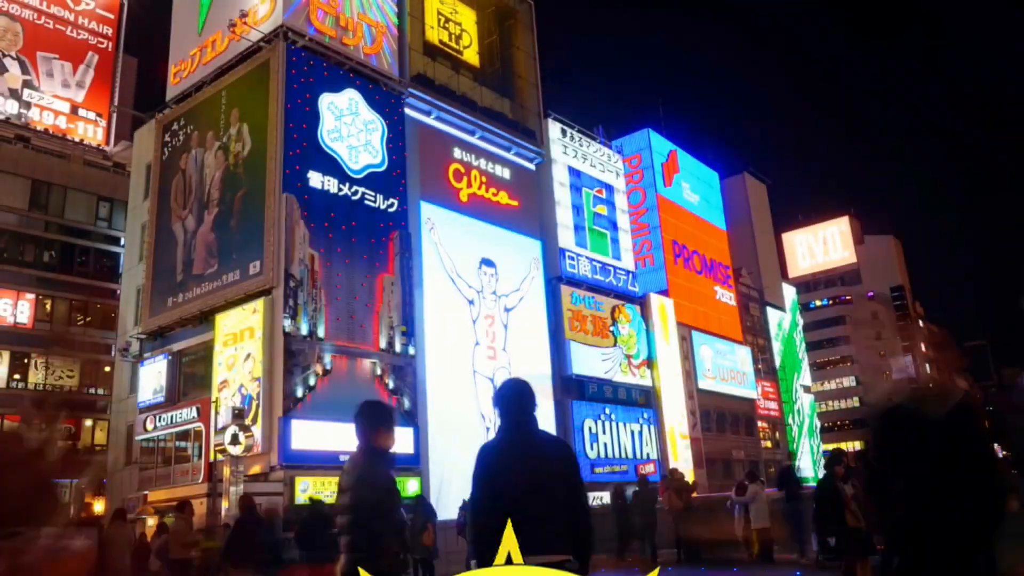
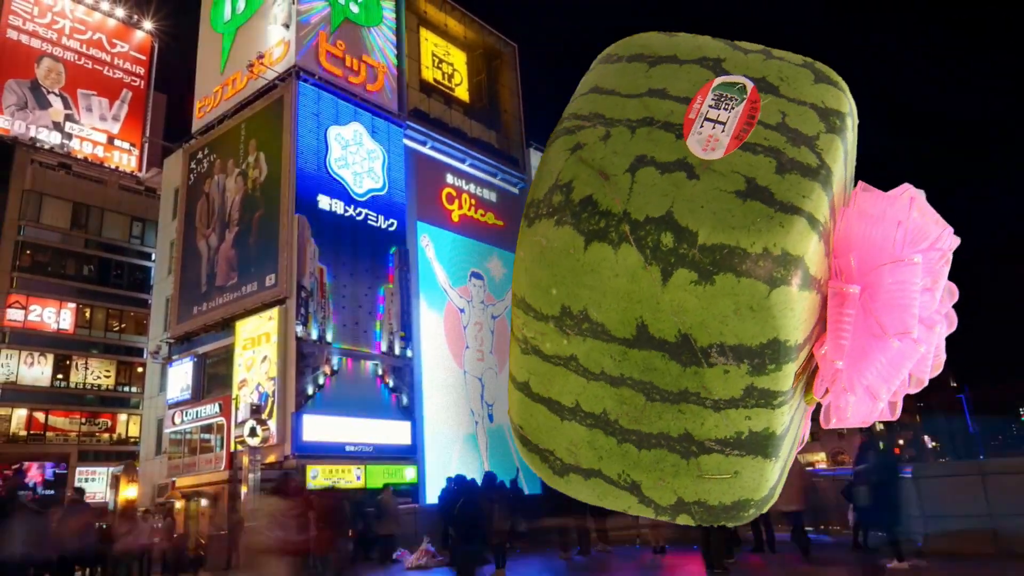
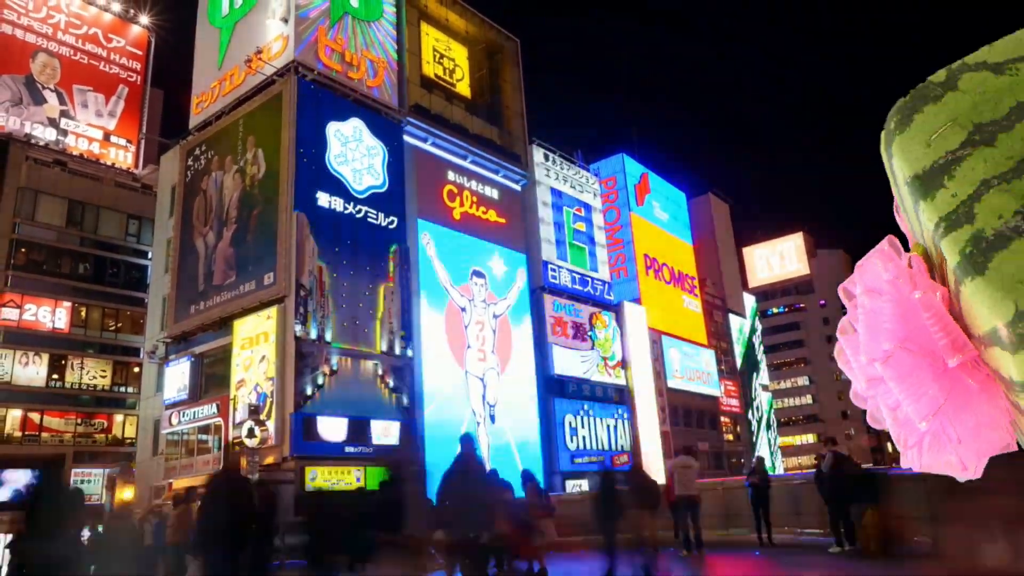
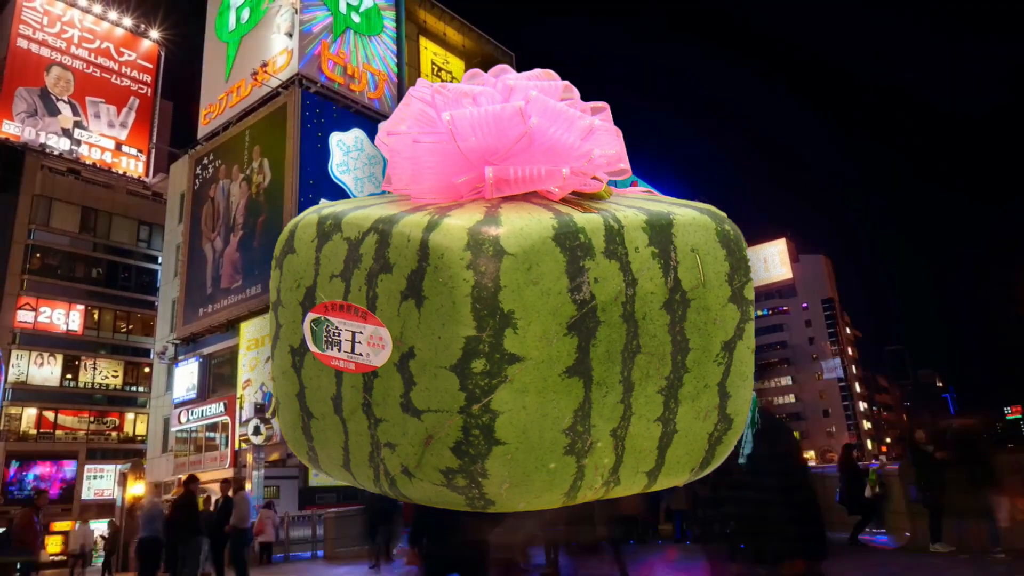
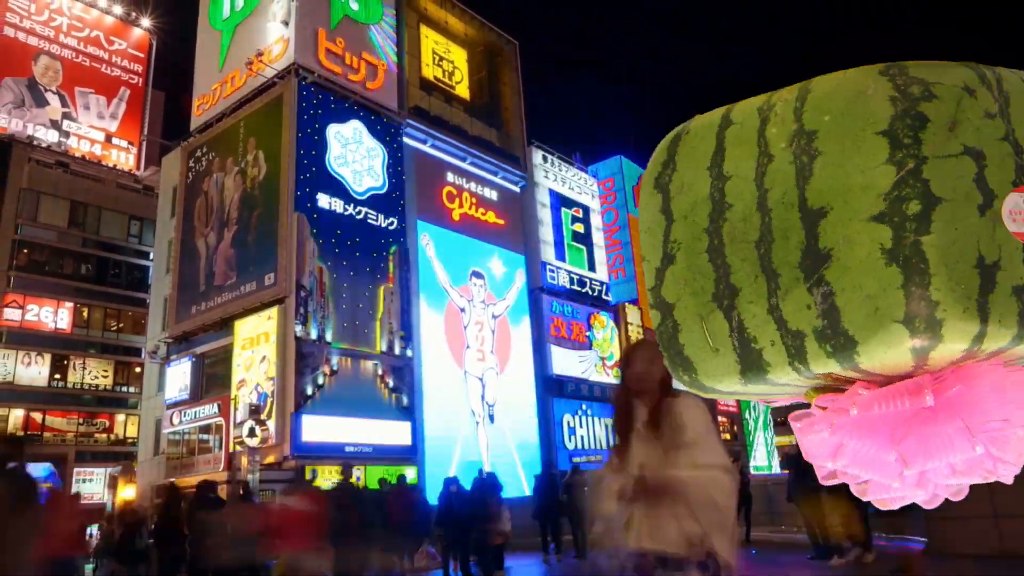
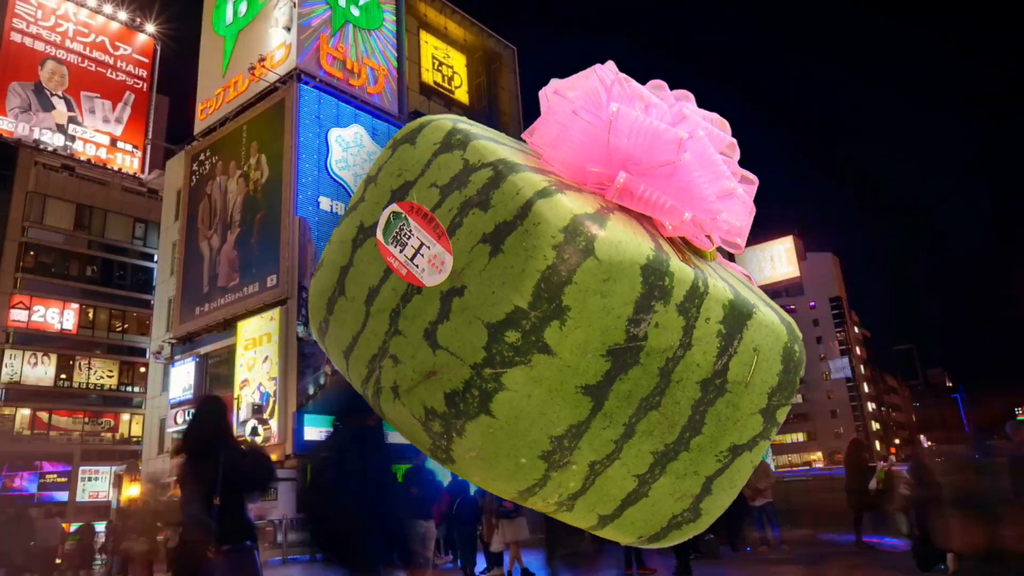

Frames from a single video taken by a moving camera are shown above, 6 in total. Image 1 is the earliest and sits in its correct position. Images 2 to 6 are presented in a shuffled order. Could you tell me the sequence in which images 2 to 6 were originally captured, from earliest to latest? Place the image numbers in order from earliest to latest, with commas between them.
3, 5, 2, 6, 4
